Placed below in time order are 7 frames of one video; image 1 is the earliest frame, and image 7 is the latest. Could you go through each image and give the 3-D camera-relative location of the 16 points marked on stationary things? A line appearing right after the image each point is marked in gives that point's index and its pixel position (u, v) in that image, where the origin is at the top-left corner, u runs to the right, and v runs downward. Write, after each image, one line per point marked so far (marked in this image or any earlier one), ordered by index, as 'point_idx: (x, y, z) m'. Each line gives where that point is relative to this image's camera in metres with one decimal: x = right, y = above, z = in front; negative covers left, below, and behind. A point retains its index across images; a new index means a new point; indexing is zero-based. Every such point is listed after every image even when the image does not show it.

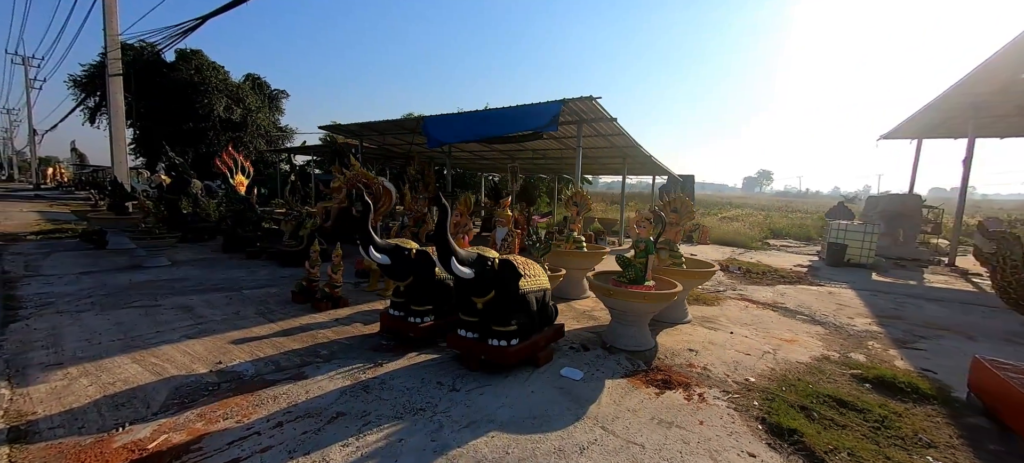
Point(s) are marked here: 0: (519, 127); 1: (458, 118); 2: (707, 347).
0: (+0.3, +2.4, +8.6) m
1: (-1.2, +2.9, +9.6) m
2: (+2.2, -1.3, +4.1) m
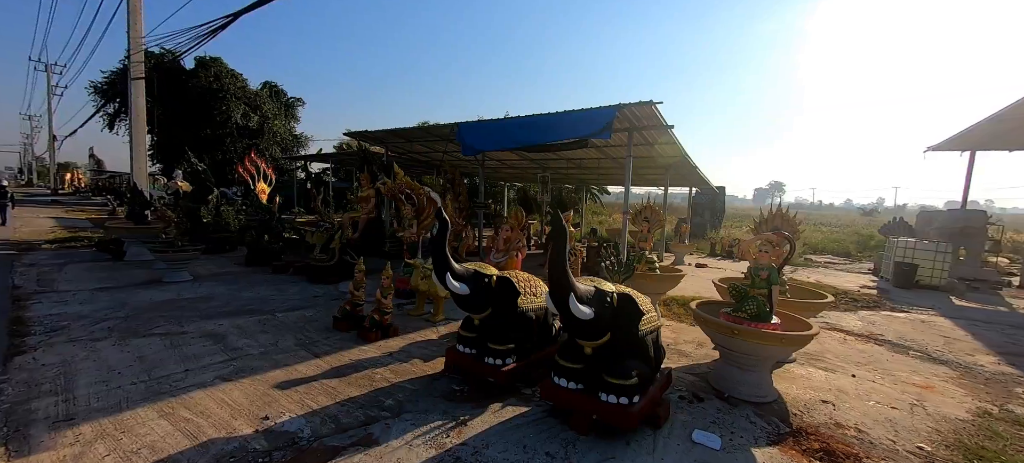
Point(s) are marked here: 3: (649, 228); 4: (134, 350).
0: (+1.2, +2.0, +8.0) m
1: (-0.2, +2.6, +9.0) m
2: (+3.0, -1.5, +3.4) m
3: (+1.9, +0.1, +5.3) m
4: (-3.5, -1.1, +3.5) m
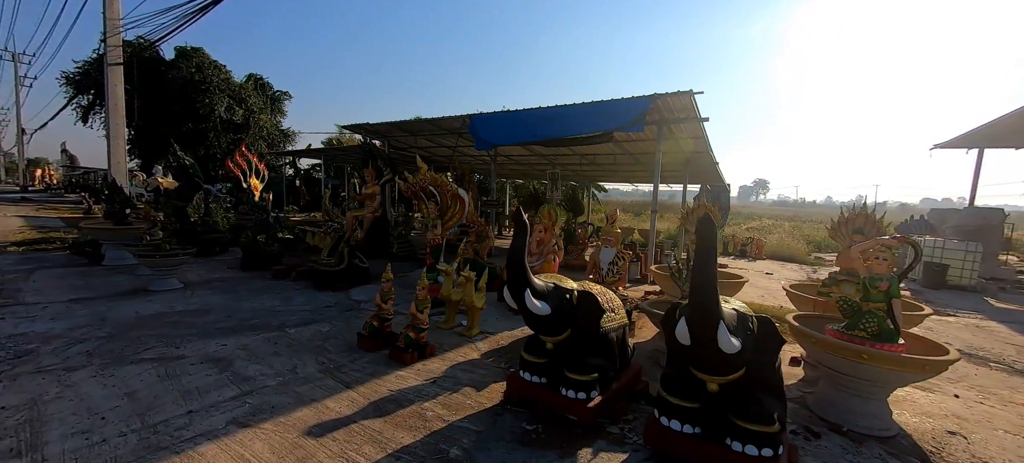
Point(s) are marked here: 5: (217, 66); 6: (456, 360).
0: (+1.6, +2.1, +7.5) m
1: (+0.1, +2.6, +8.4) m
2: (+3.6, -1.5, +3.0) m
3: (+2.4, 0.0, +4.8) m
4: (-2.9, -1.1, +2.8) m
5: (-13.5, +7.6, +17.3) m
6: (-0.5, -1.2, +3.6) m
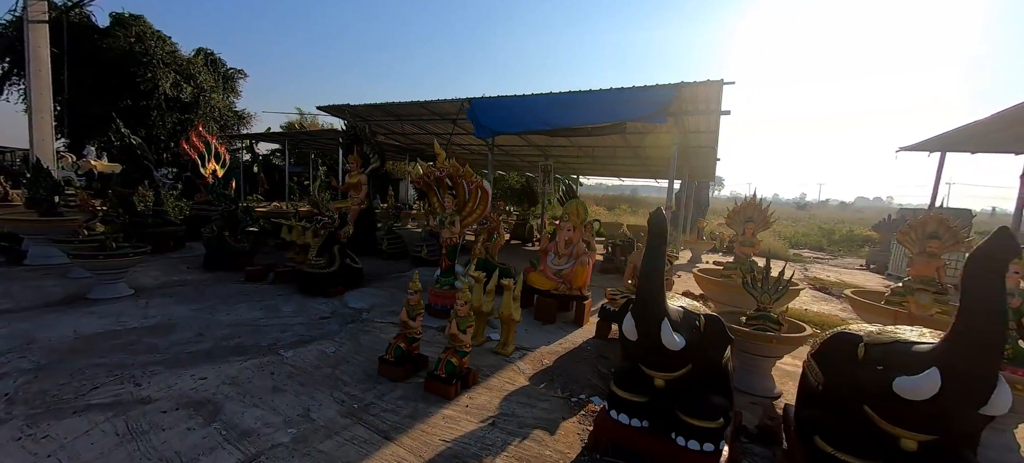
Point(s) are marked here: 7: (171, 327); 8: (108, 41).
0: (+1.8, +2.1, +6.9) m
1: (+0.2, +2.6, +7.7) m
2: (+4.1, -1.6, +2.7) m
3: (+2.8, 0.0, +4.4) m
4: (-2.4, -1.1, +2.0) m
5: (-14.1, +7.9, +15.3) m
6: (-0.1, -1.2, +3.0) m
7: (-3.3, -0.9, +3.7) m
8: (-14.6, +6.9, +13.7) m
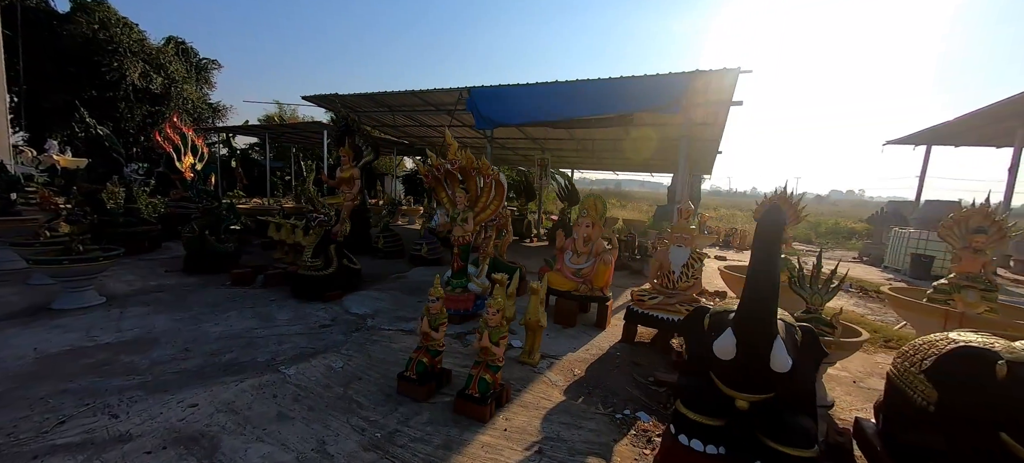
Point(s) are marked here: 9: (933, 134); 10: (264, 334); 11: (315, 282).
0: (+1.9, +2.2, +6.6) m
1: (+0.3, +2.7, +7.4) m
2: (+4.3, -1.5, +2.5) m
3: (+3.0, +0.1, +4.2) m
4: (-2.1, -1.2, +1.6) m
5: (-14.4, +8.0, +14.3) m
6: (+0.2, -1.2, +2.6) m
7: (-3.1, -0.9, +3.2) m
8: (-14.8, +6.9, +12.7) m
9: (+14.3, +3.3, +12.8) m
10: (-2.3, -1.0, +3.5) m
11: (-2.5, -0.6, +4.8) m
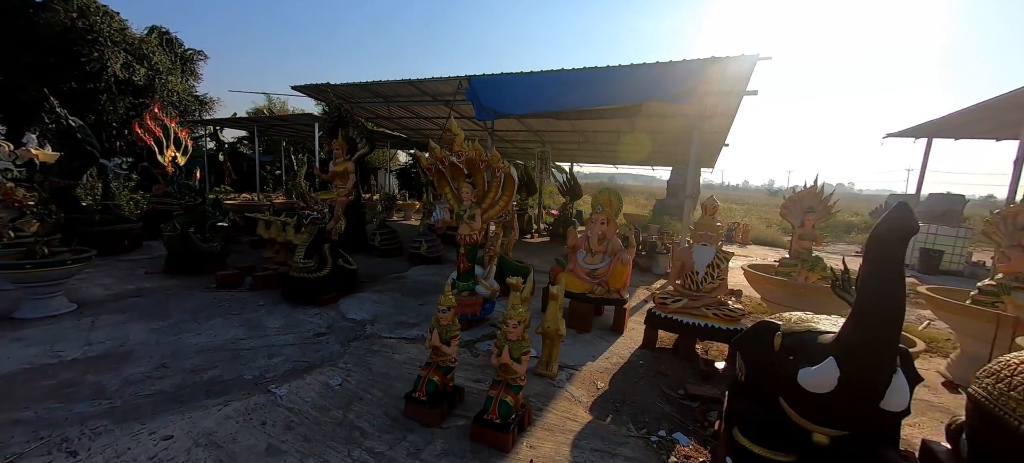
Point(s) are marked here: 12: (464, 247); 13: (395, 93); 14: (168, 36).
0: (+1.9, +2.2, +6.3) m
1: (+0.3, +2.8, +7.0) m
2: (+4.5, -1.5, +2.3) m
3: (+3.1, +0.1, +3.9) m
4: (-1.9, -1.2, +1.2) m
5: (-14.5, +8.1, +13.6) m
6: (+0.3, -1.2, +2.3) m
7: (-3.0, -1.0, +2.9) m
8: (-14.9, +7.0, +12.0) m
9: (+14.2, +3.5, +12.7) m
10: (-2.2, -1.0, +3.2) m
11: (-2.4, -0.6, +4.4) m
12: (-0.5, -0.2, +3.9) m
13: (-2.5, +3.0, +8.1) m
14: (-15.8, +9.1, +17.4) m
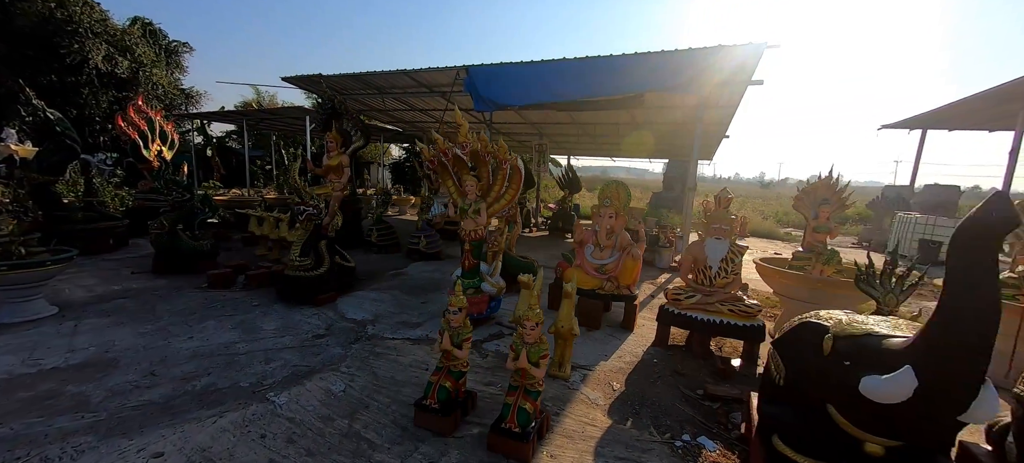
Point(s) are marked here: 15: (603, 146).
0: (+1.9, +2.4, +6.2) m
1: (+0.3, +2.9, +6.8) m
2: (+4.6, -1.5, +2.3) m
3: (+3.2, +0.2, +3.8) m
4: (-1.8, -1.2, +1.1) m
5: (-14.7, +8.2, +13.1) m
6: (+0.4, -1.2, +2.2) m
7: (-2.9, -0.9, +2.7) m
8: (-15.0, +7.1, +11.5) m
9: (+14.1, +3.8, +12.7) m
10: (-2.1, -0.9, +3.0) m
11: (-2.3, -0.6, +4.2) m
12: (-0.4, -0.1, +3.7) m
13: (-2.5, +3.1, +7.8) m
14: (-16.1, +9.2, +16.8) m
15: (+2.8, +2.6, +11.5) m
